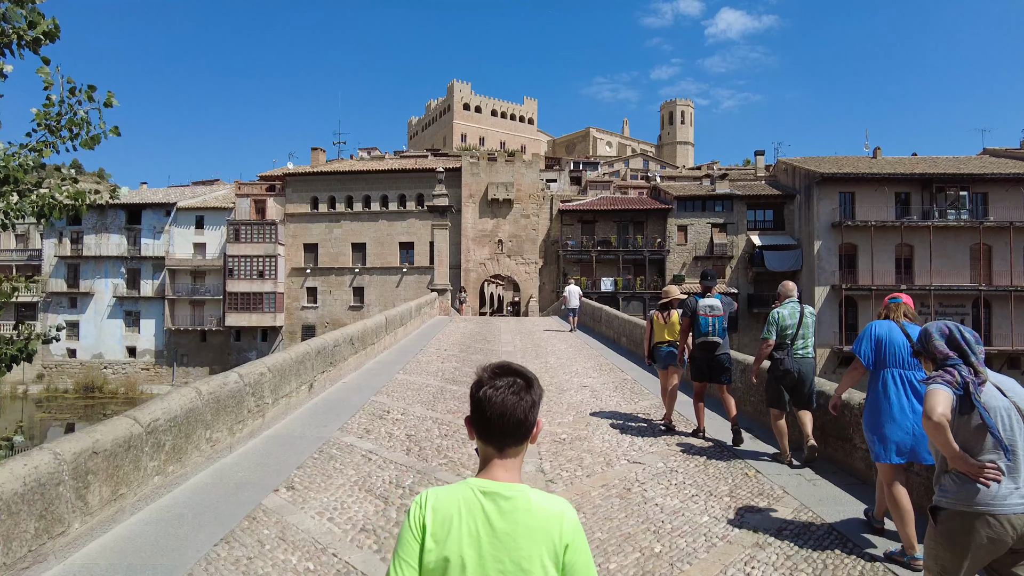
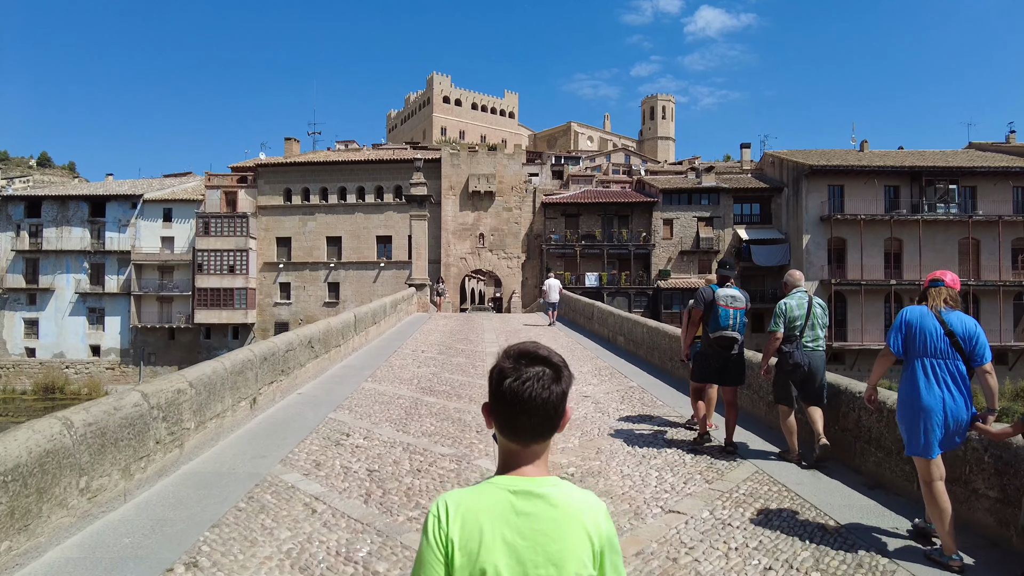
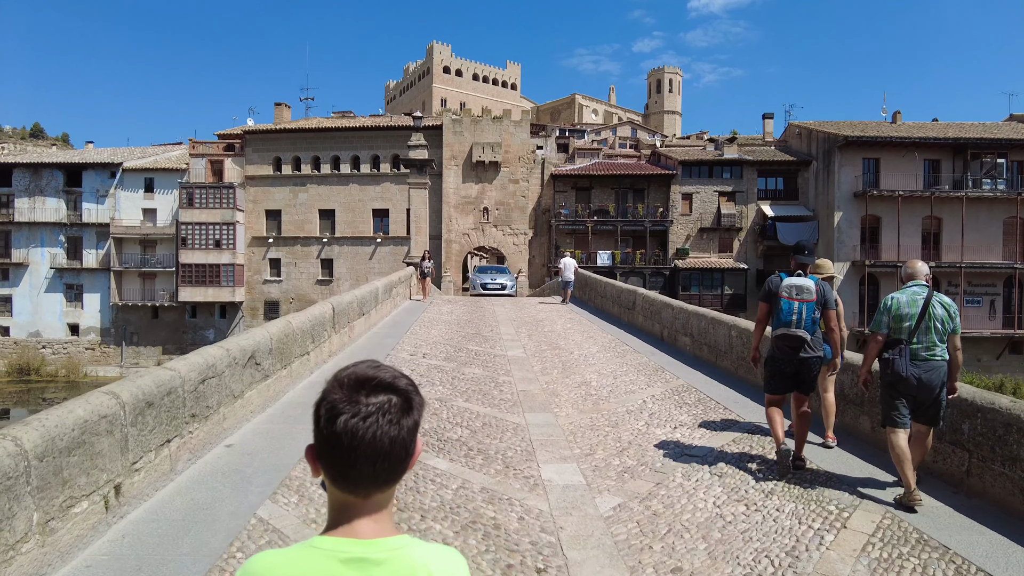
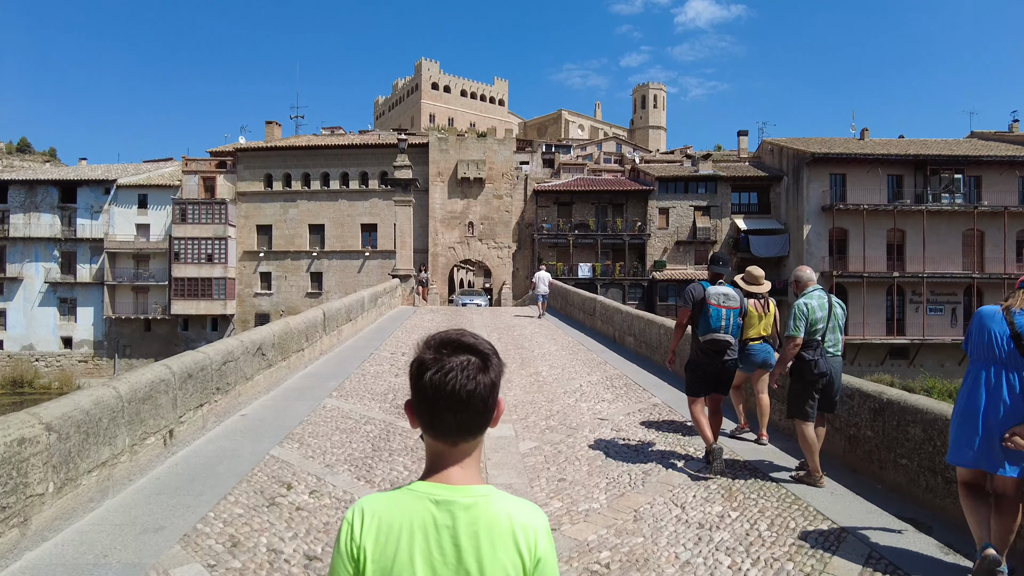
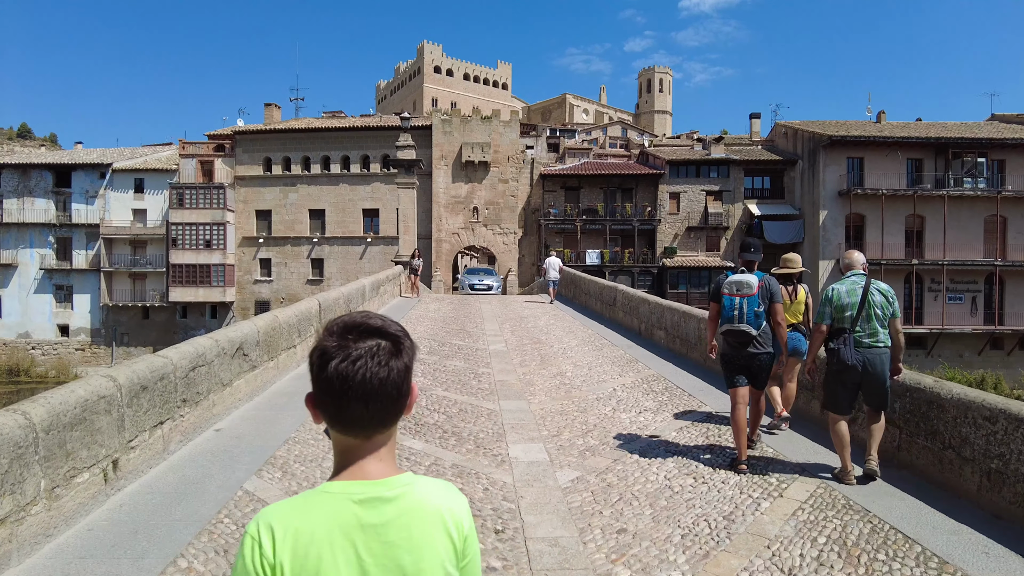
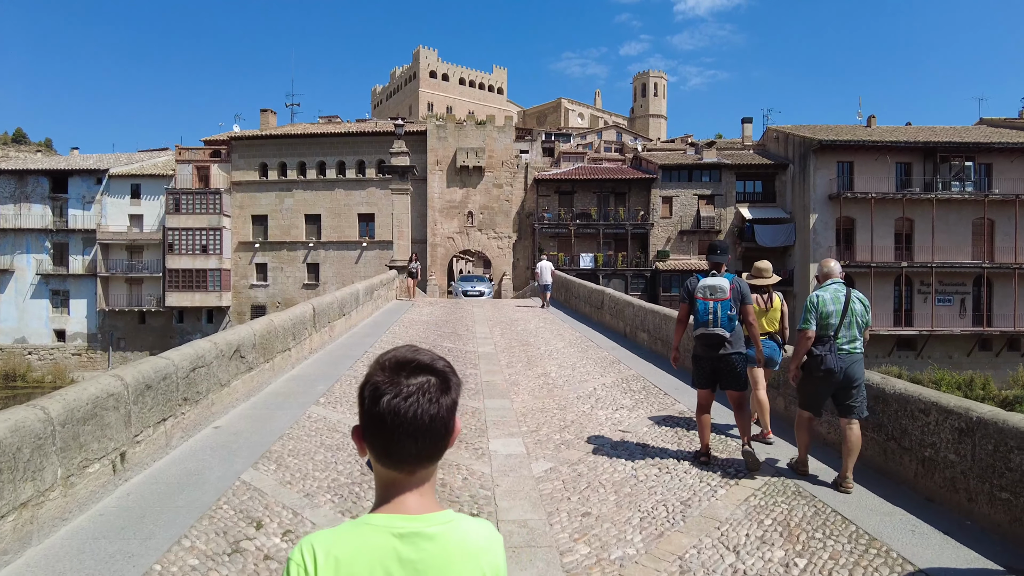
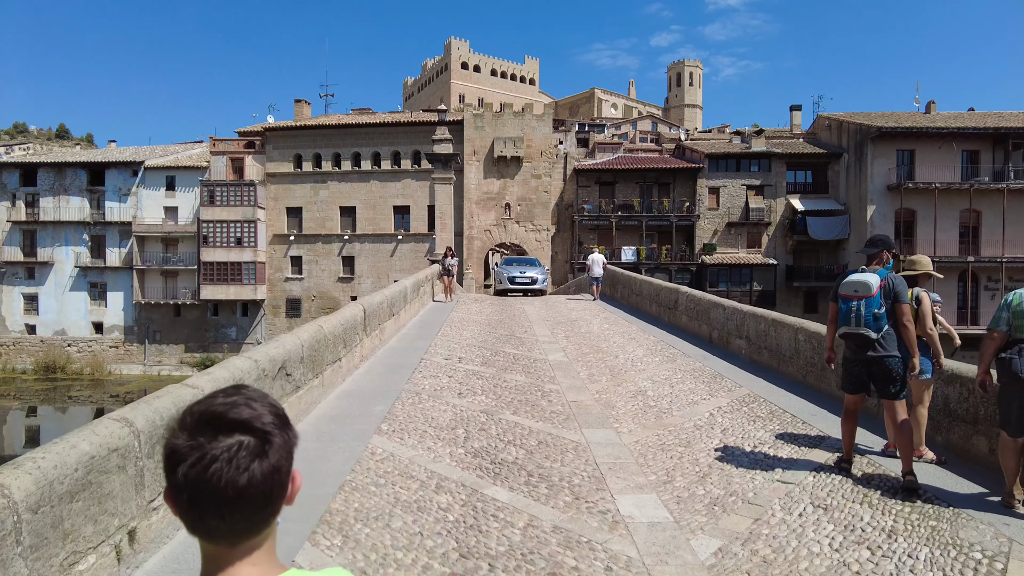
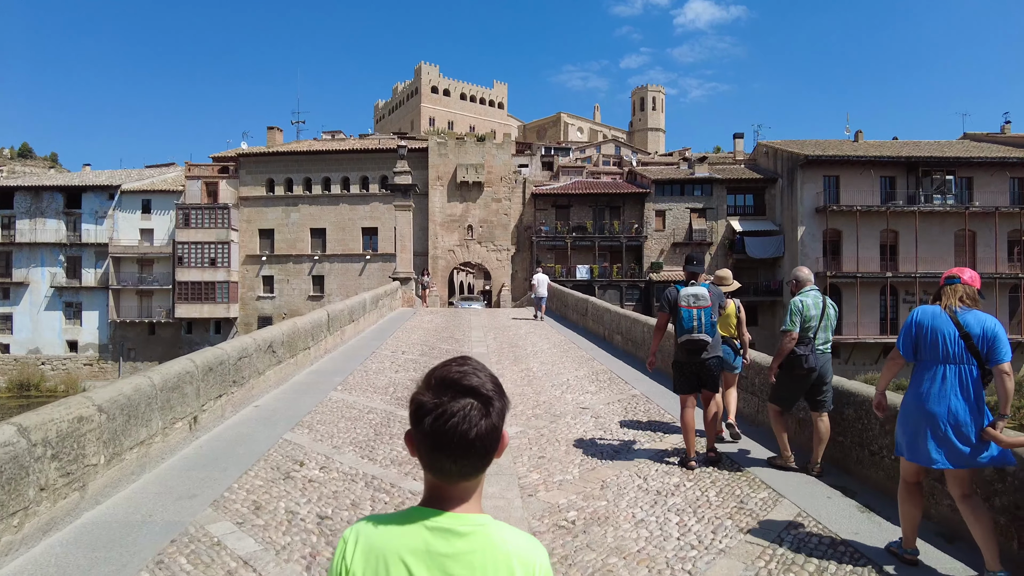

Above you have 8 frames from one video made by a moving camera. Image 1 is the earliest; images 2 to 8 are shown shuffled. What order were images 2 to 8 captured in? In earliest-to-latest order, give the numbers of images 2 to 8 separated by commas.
2, 8, 4, 6, 5, 3, 7
